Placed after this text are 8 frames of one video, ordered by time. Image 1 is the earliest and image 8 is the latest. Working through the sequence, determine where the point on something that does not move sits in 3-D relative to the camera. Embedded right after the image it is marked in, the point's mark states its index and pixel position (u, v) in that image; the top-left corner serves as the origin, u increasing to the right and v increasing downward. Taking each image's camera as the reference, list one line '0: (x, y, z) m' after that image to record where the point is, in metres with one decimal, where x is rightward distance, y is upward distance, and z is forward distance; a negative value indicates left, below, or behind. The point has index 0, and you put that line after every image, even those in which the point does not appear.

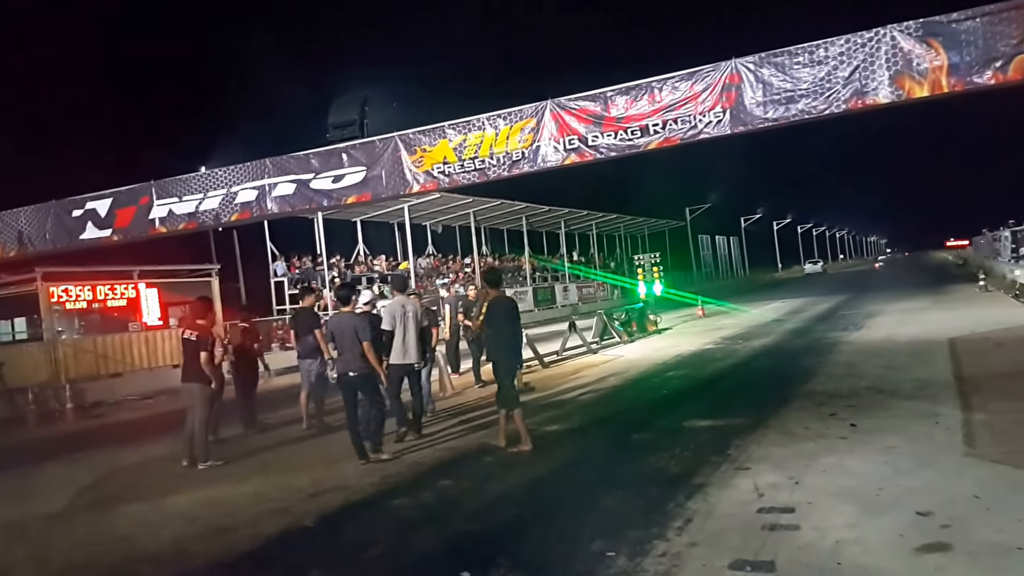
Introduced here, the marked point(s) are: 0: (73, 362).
0: (-8.9, -1.5, +19.3) m
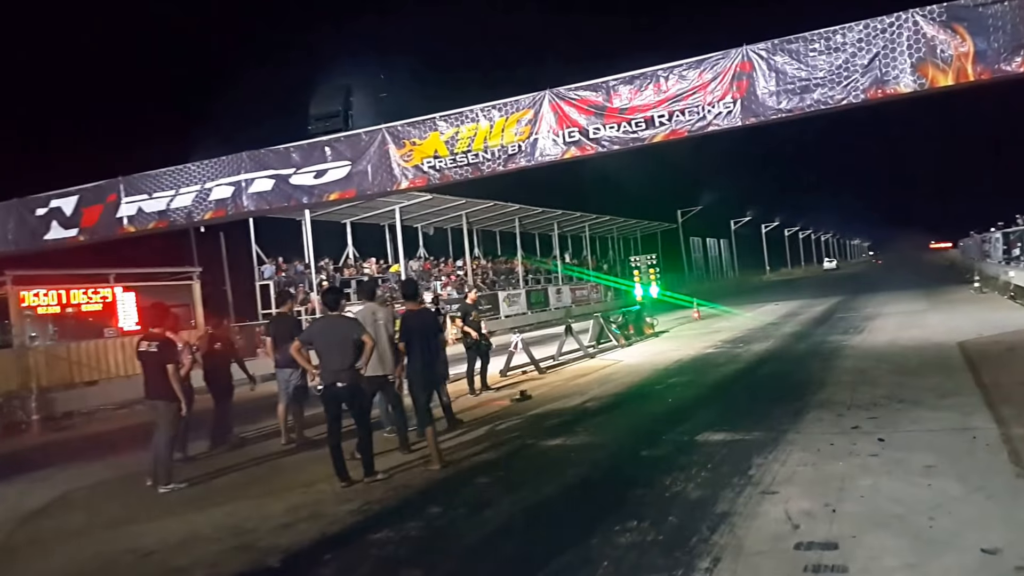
0: (-9.1, -1.6, +18.5) m
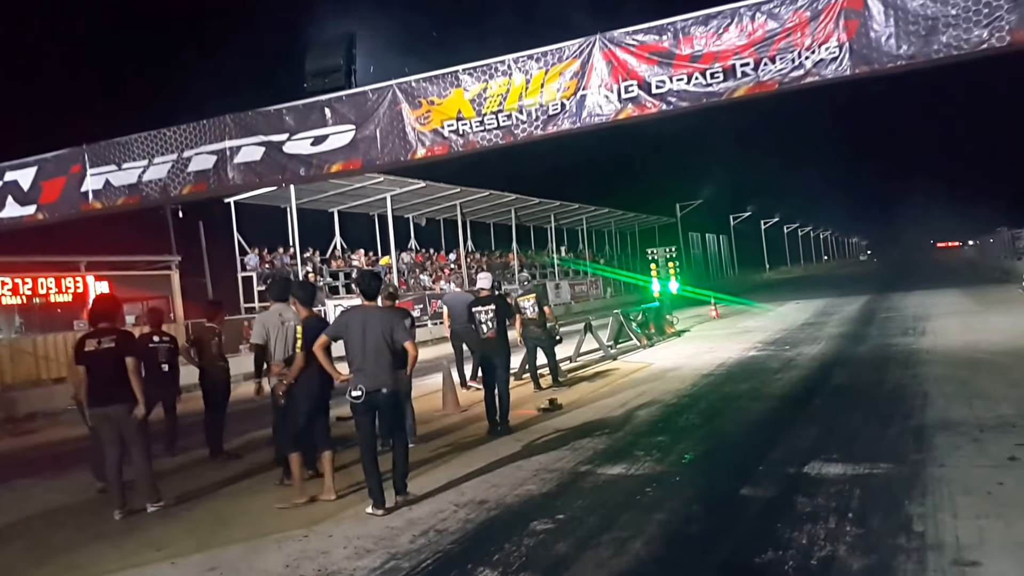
0: (-8.8, -1.4, +16.5) m
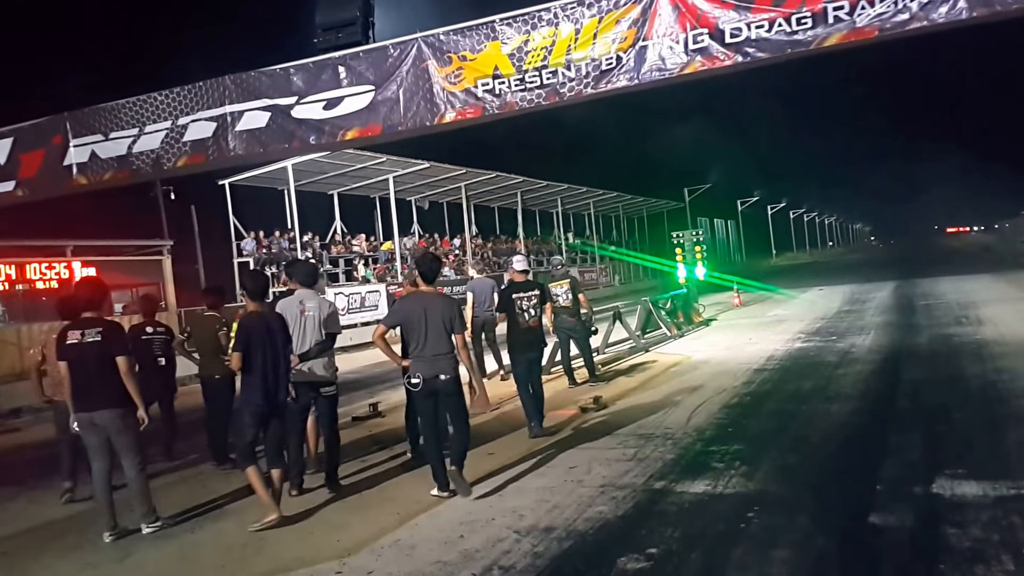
0: (-8.5, -1.1, +15.3) m
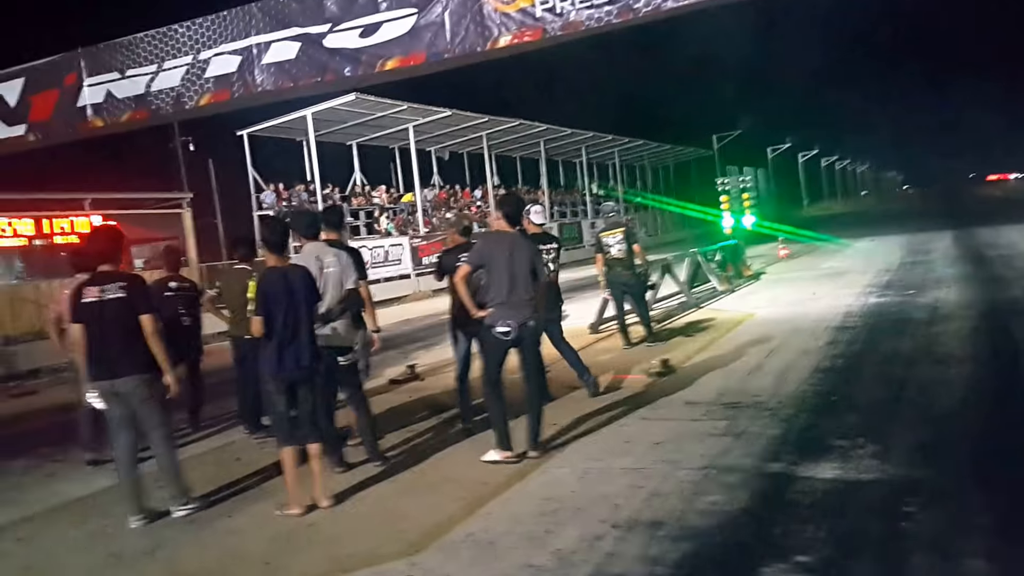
0: (-7.8, -0.4, +14.5) m
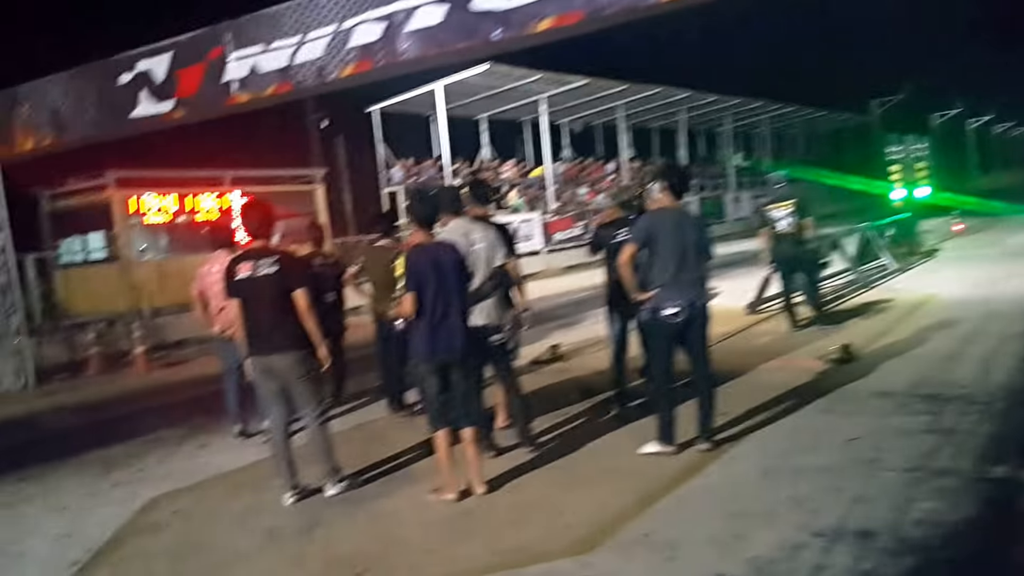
0: (-5.7, 0.0, +14.9) m
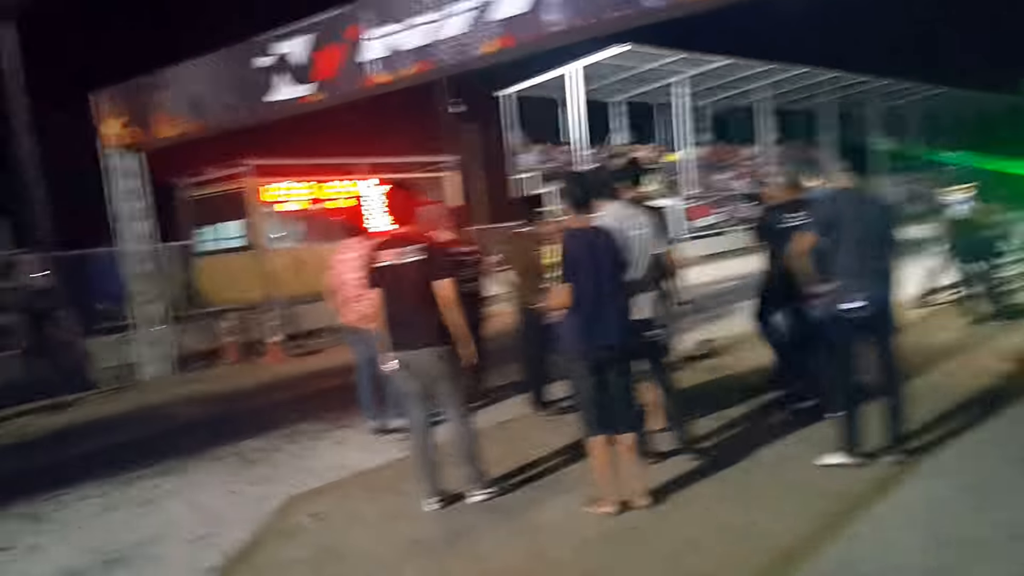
0: (-3.6, +0.2, +14.9) m
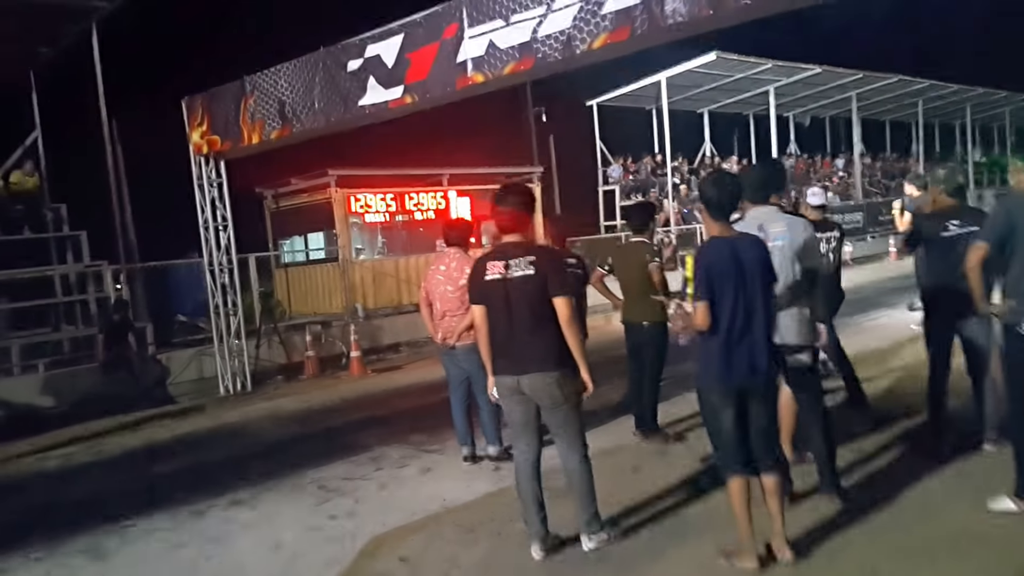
0: (-2.2, 0.0, +14.5) m
